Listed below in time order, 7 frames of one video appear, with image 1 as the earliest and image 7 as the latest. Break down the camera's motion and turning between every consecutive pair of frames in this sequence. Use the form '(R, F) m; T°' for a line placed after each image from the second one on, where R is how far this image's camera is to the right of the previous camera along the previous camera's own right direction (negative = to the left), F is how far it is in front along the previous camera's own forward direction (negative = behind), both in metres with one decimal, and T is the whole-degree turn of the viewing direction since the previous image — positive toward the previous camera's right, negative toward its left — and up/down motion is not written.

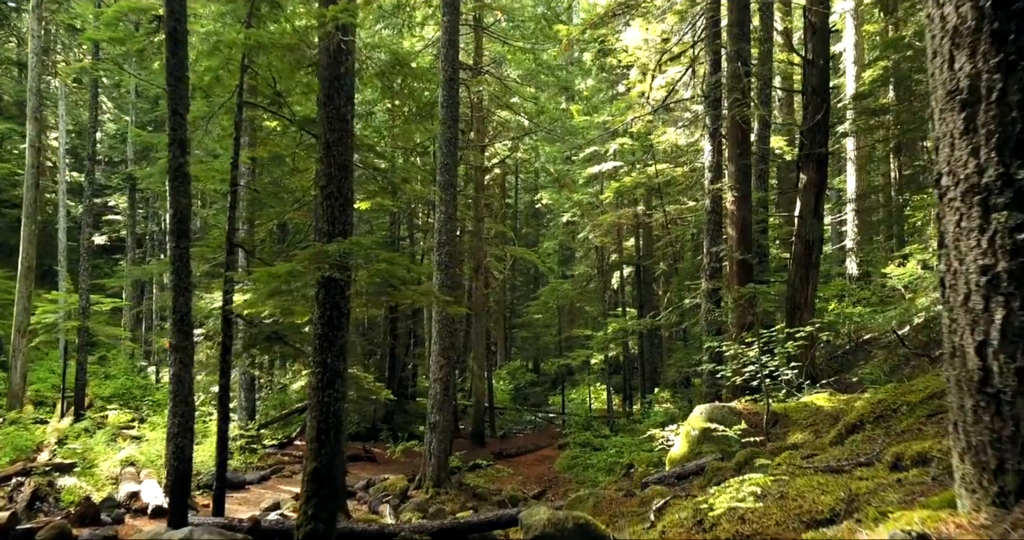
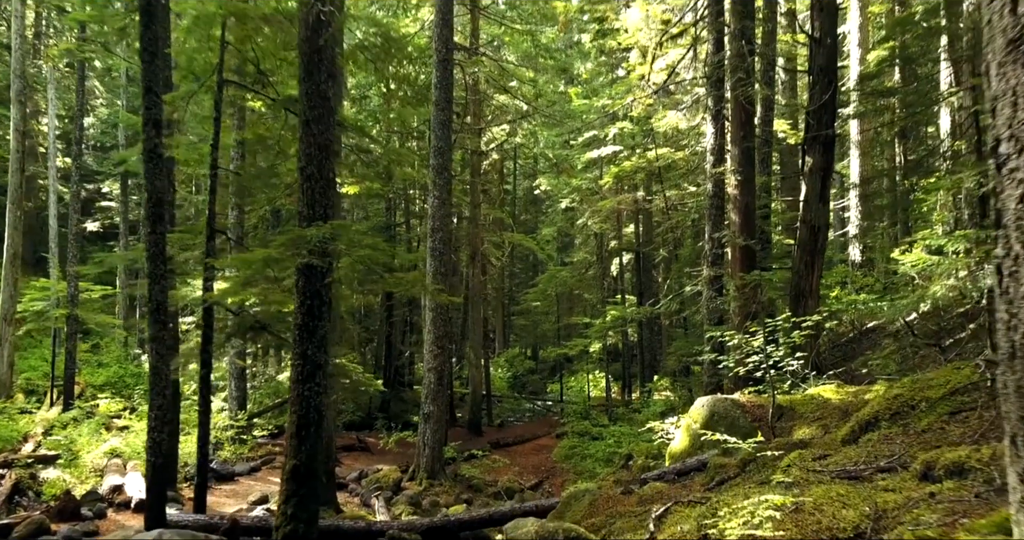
(+0.1, +0.4) m; 0°
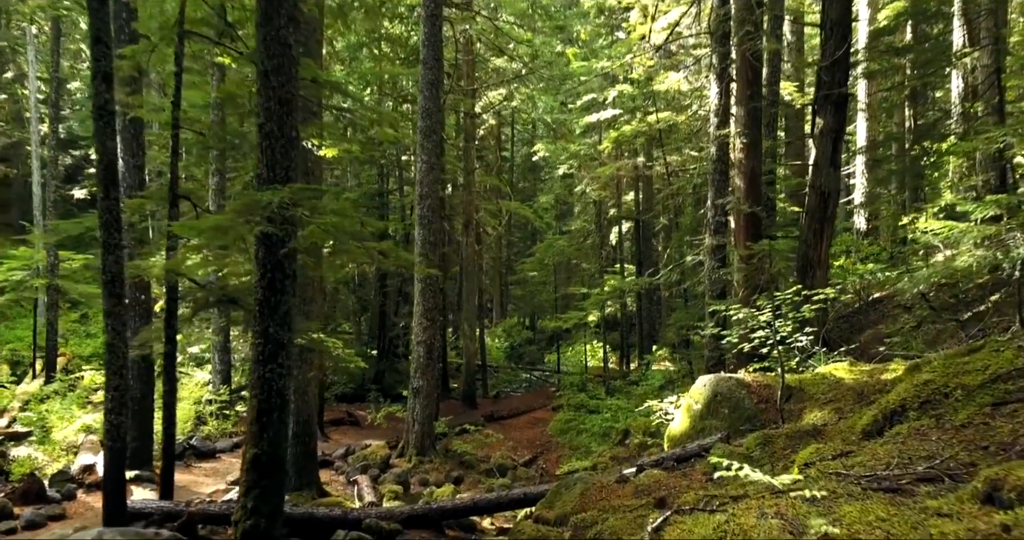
(+0.1, +0.6) m; 0°
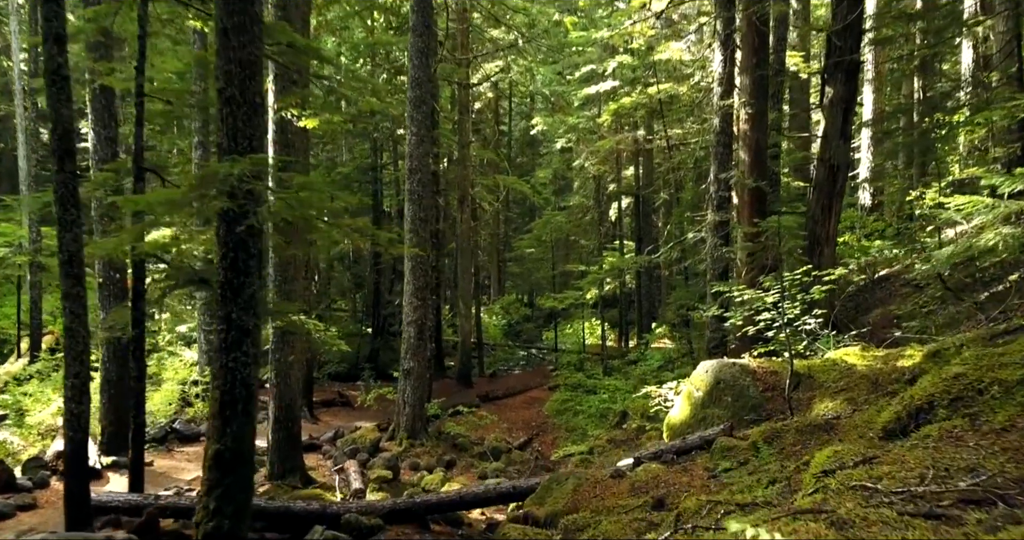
(+0.1, +0.5) m; 0°
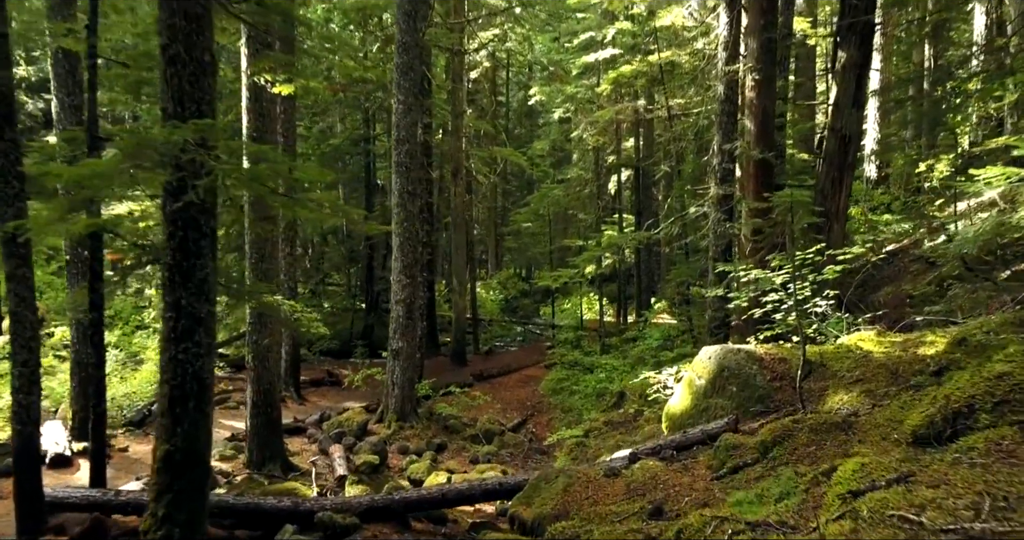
(+0.1, +0.5) m; 0°
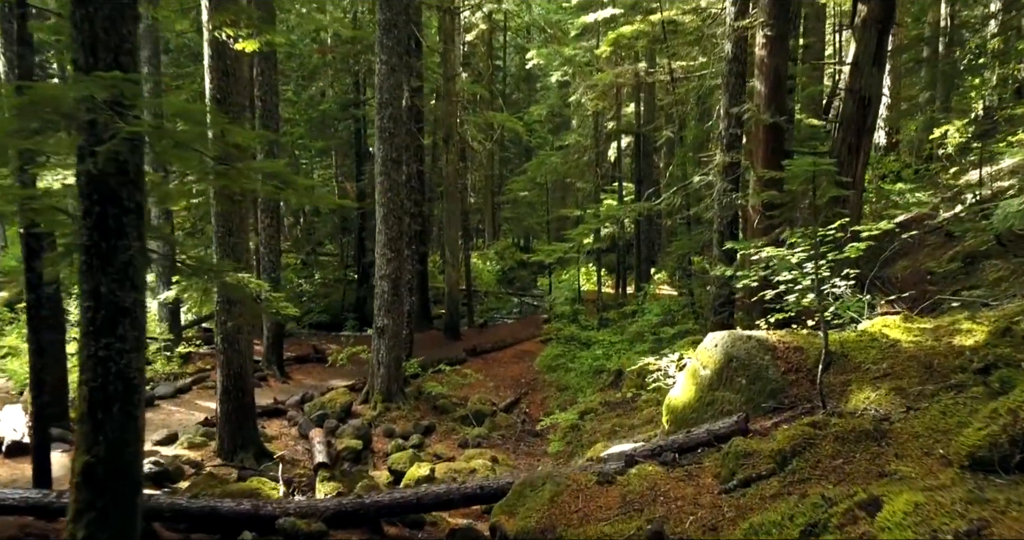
(+0.1, +0.6) m; 0°
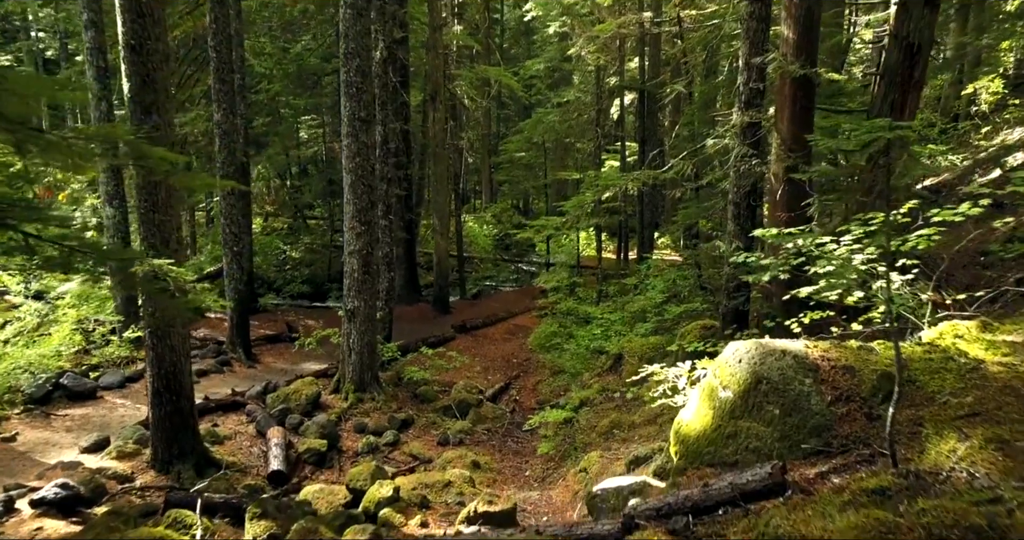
(+0.2, +1.2) m; 0°
